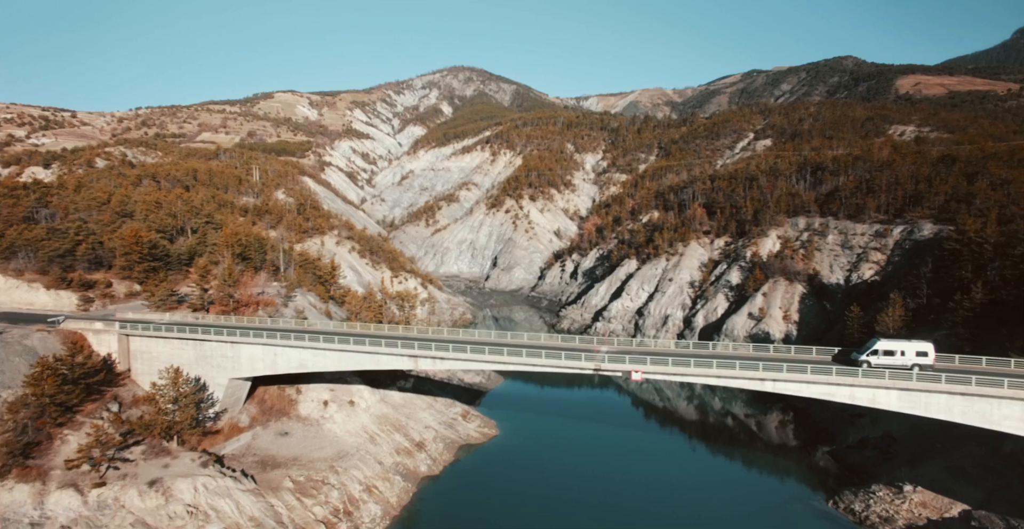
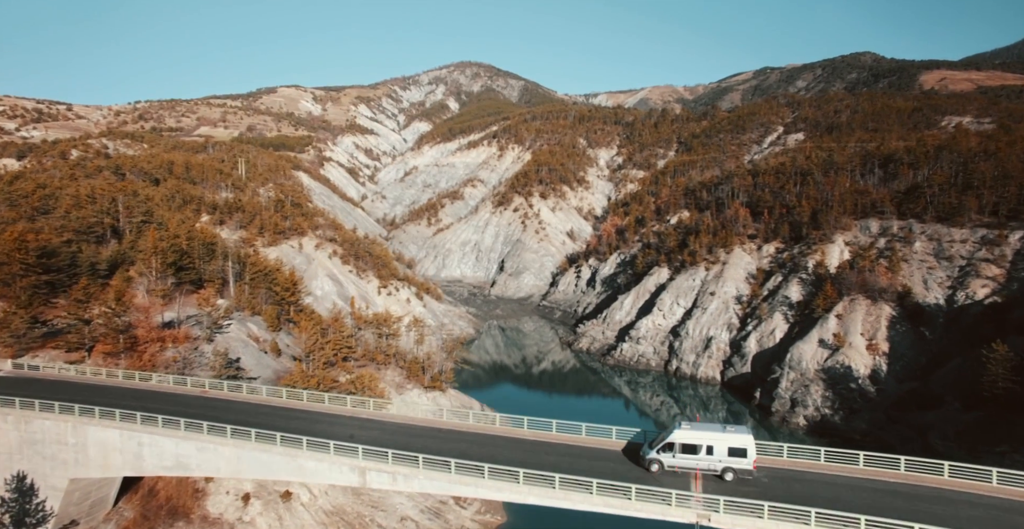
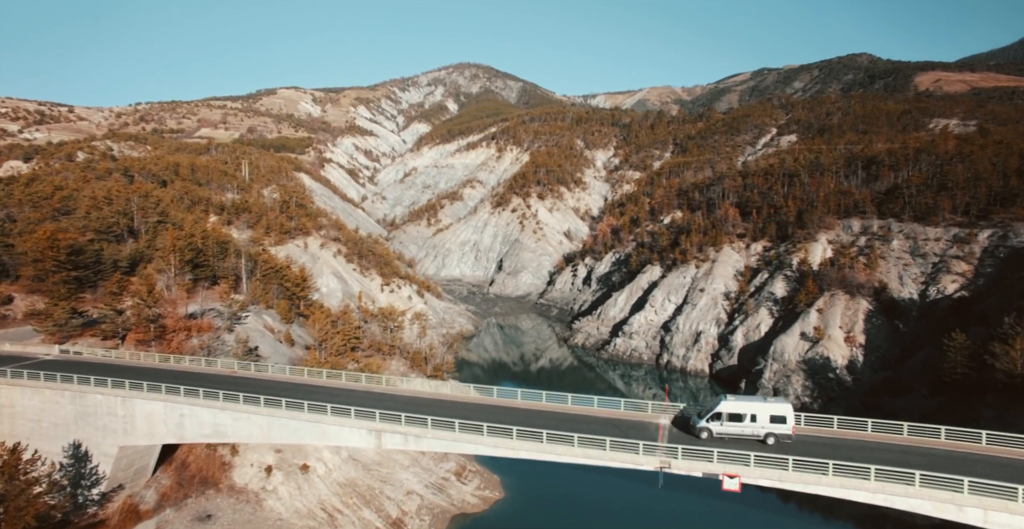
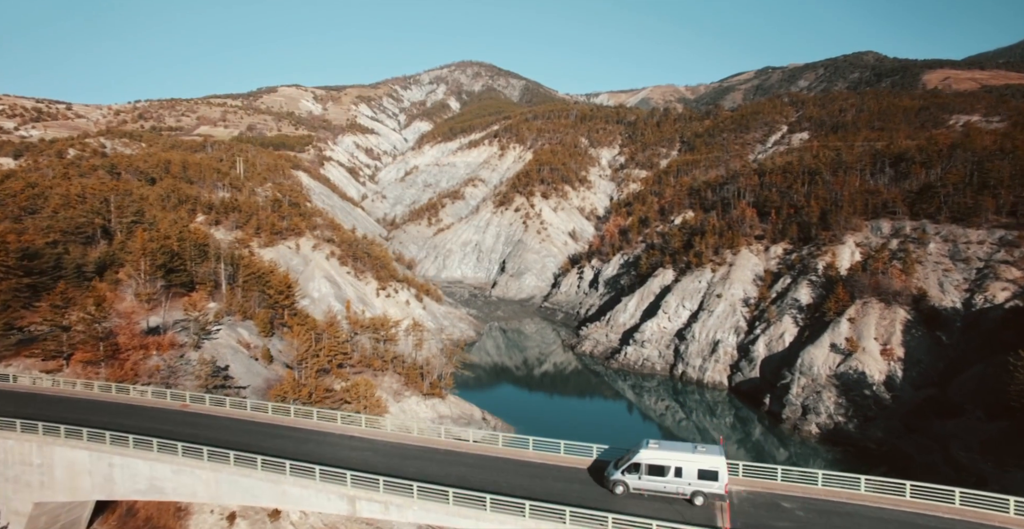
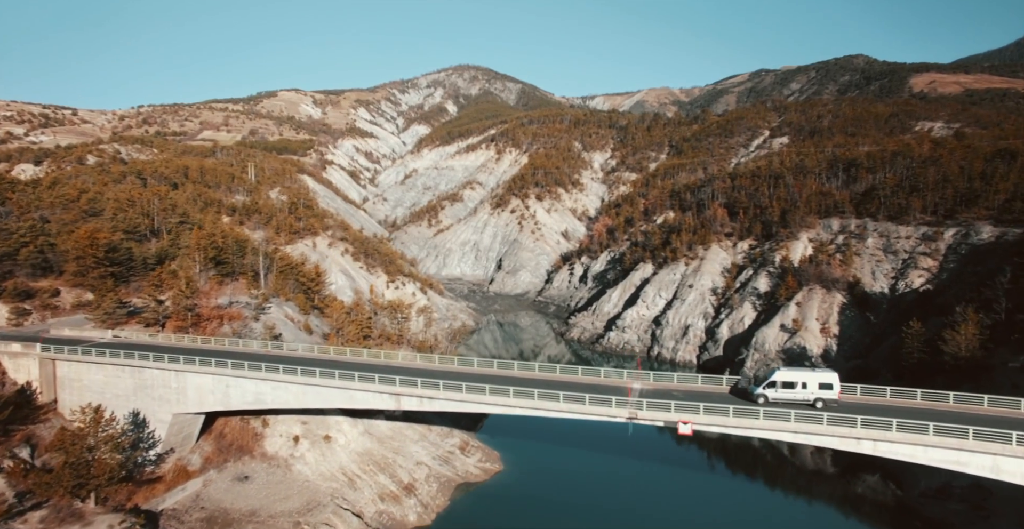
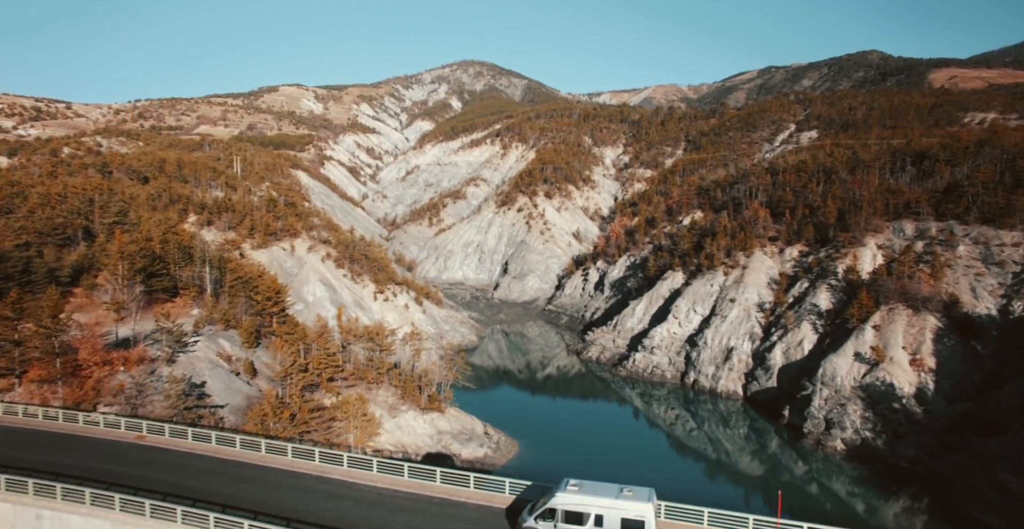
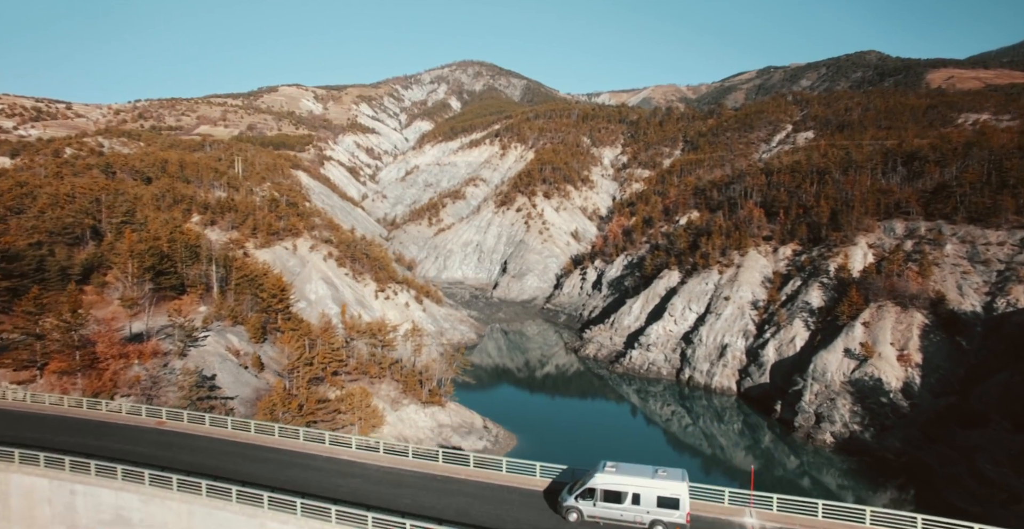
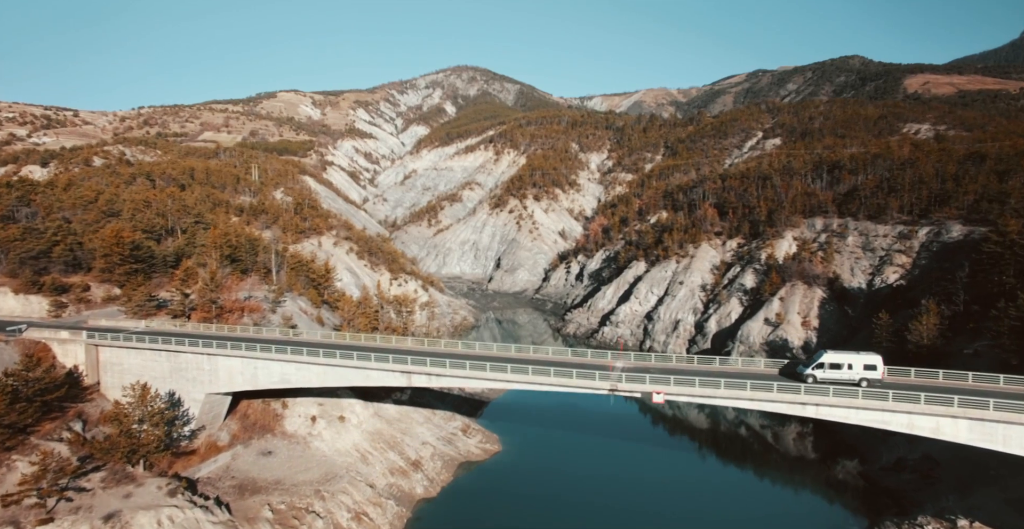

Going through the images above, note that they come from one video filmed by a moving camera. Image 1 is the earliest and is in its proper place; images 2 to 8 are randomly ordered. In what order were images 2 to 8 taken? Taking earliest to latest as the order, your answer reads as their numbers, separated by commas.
8, 5, 3, 2, 4, 7, 6
